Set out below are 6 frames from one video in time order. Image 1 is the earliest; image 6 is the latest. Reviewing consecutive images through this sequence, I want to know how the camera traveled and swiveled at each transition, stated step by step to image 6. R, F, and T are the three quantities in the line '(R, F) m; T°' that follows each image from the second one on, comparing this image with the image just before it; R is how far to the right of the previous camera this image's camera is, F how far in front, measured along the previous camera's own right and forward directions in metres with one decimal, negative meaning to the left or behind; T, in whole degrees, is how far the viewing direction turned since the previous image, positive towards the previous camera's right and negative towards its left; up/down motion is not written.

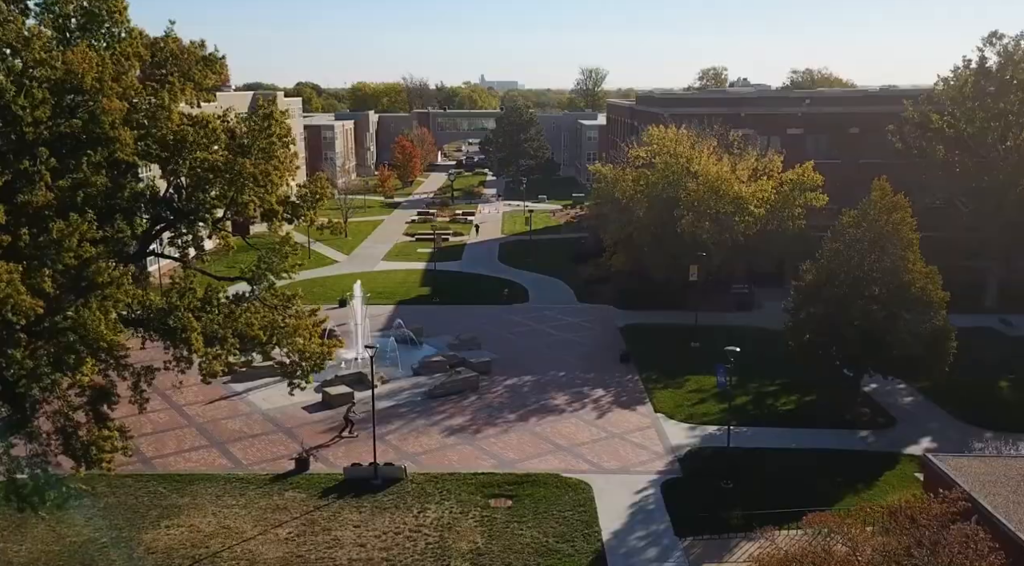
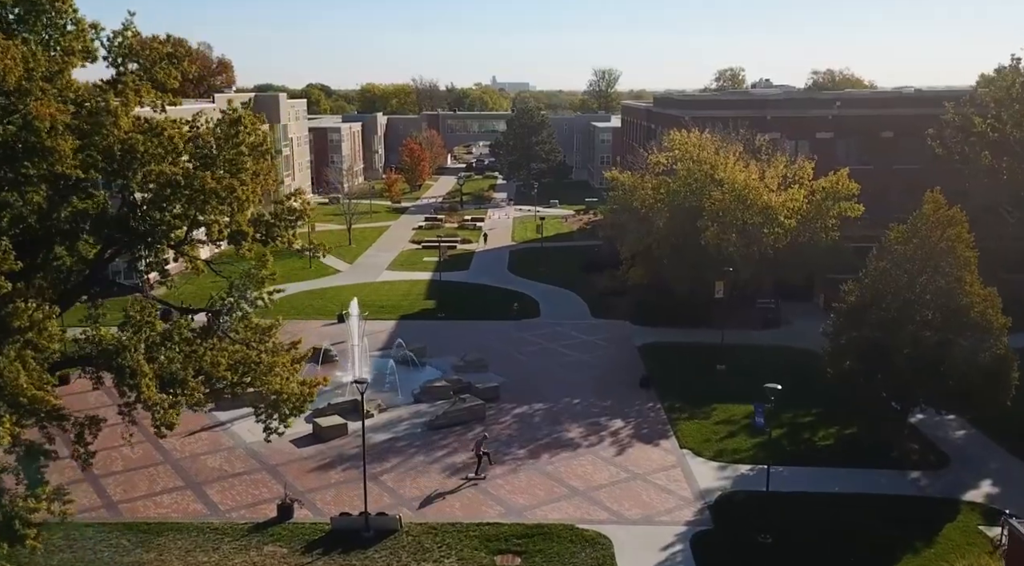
(0.0, +2.7) m; -1°
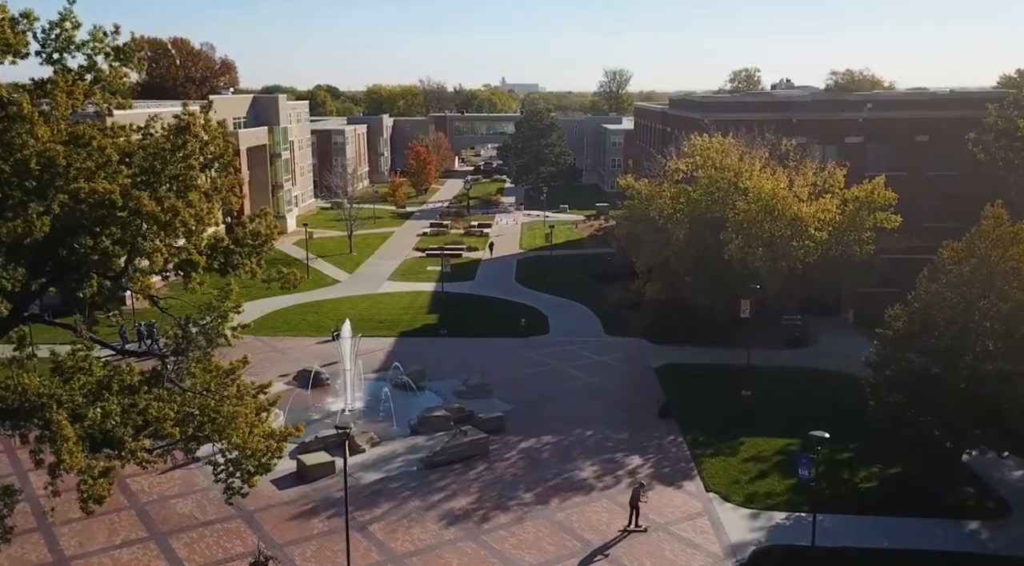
(+0.1, +2.6) m; -1°
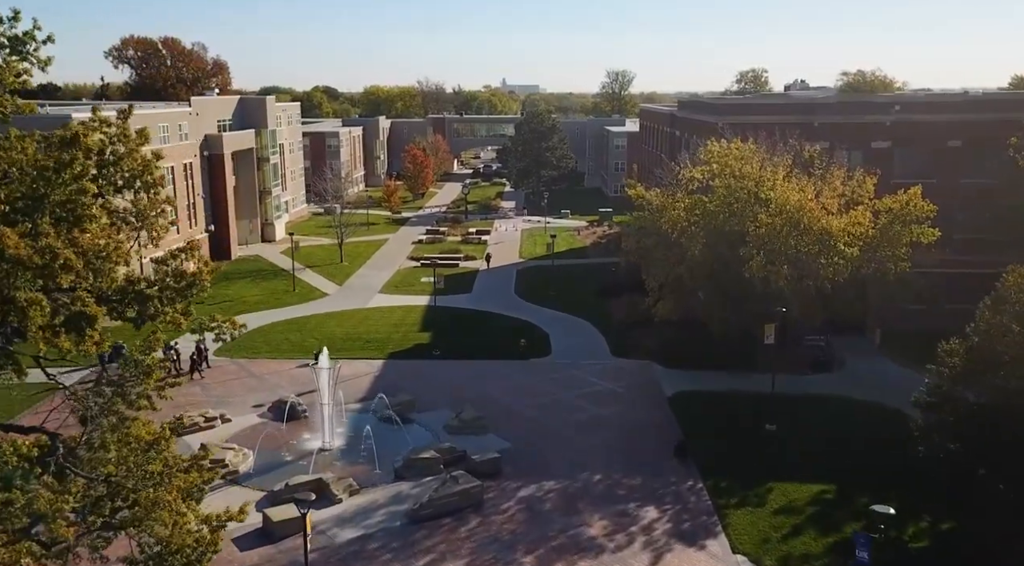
(+0.1, +3.0) m; 0°
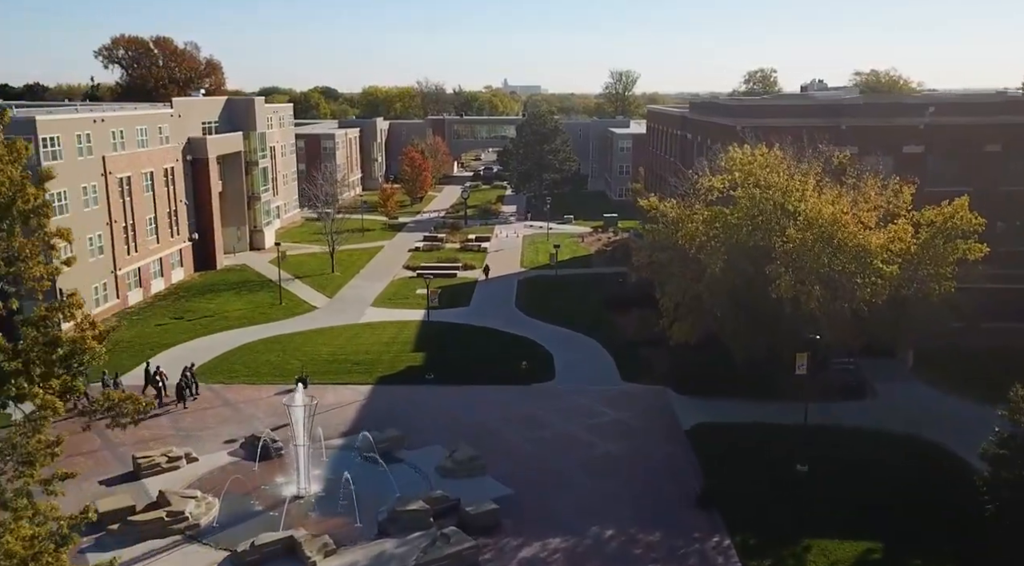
(0.0, +2.9) m; 0°
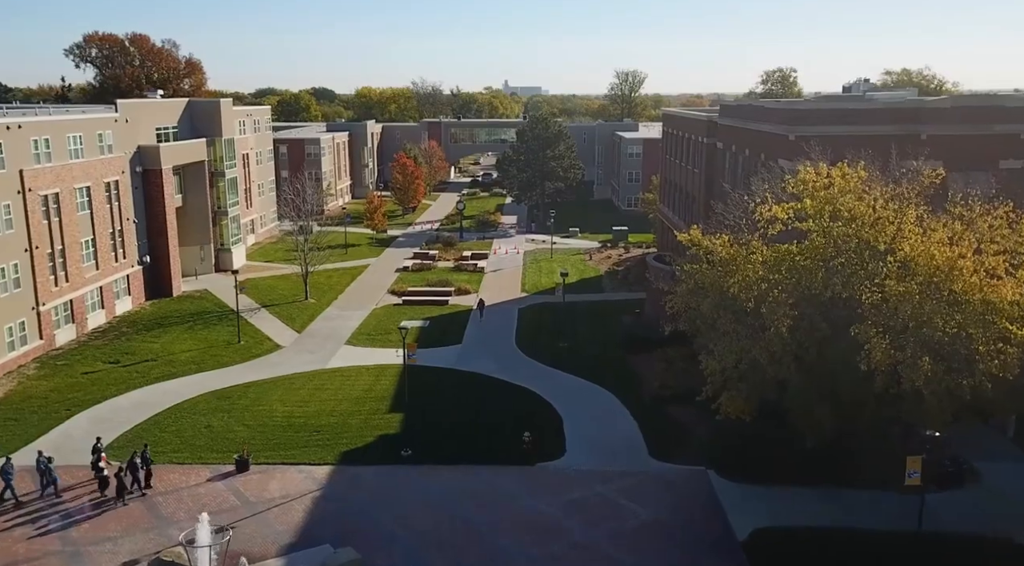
(+0.1, +6.7) m; 0°
